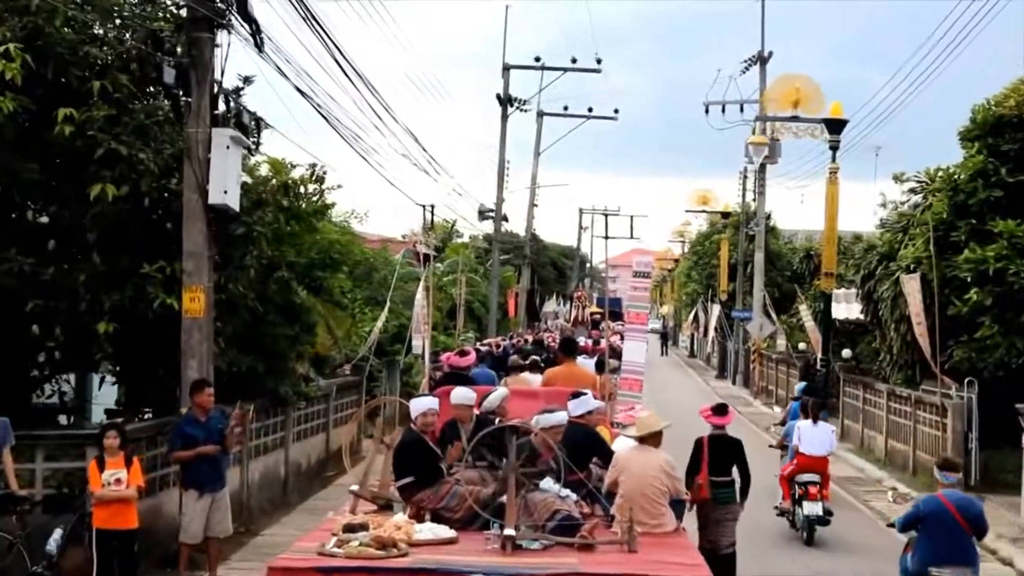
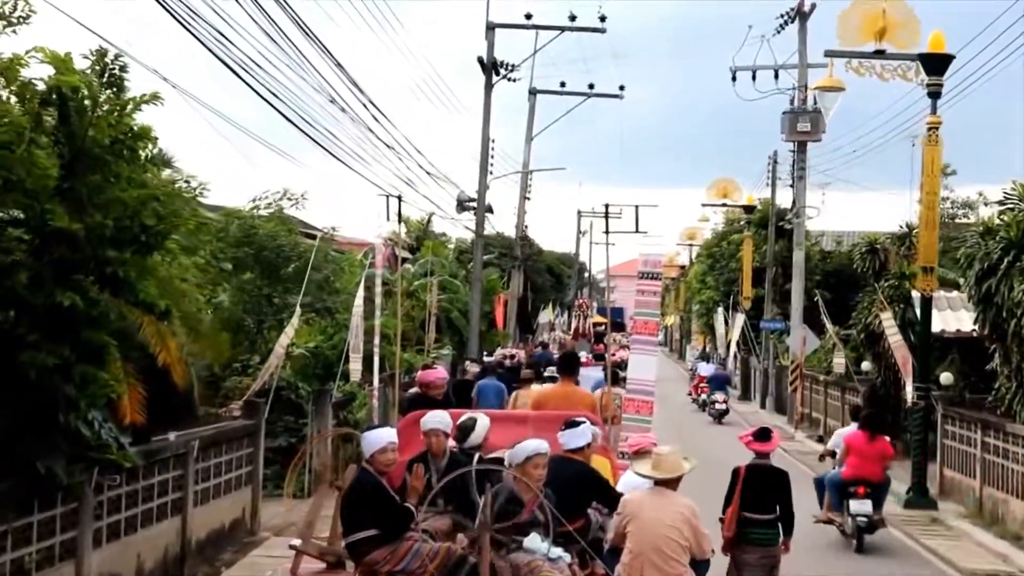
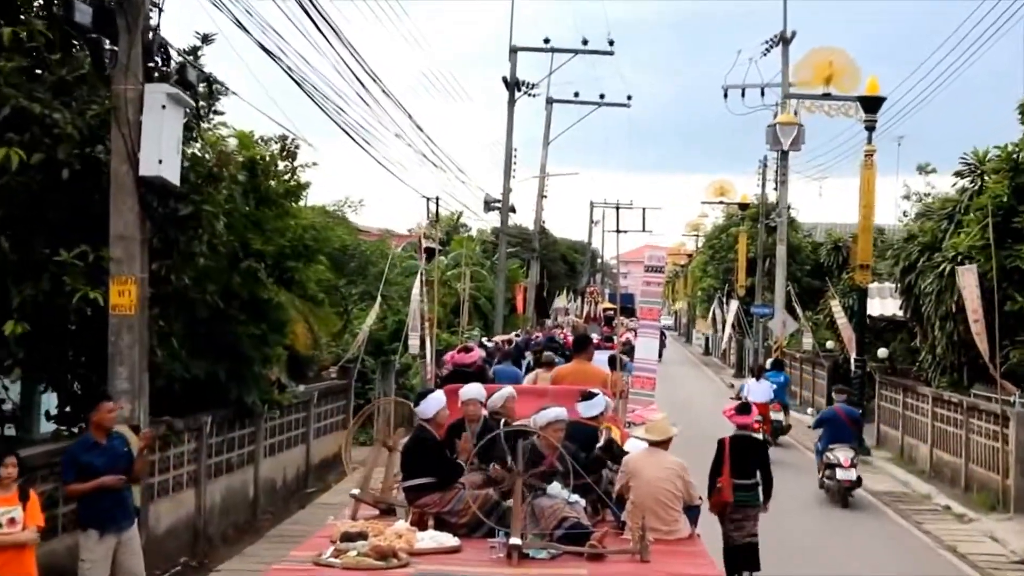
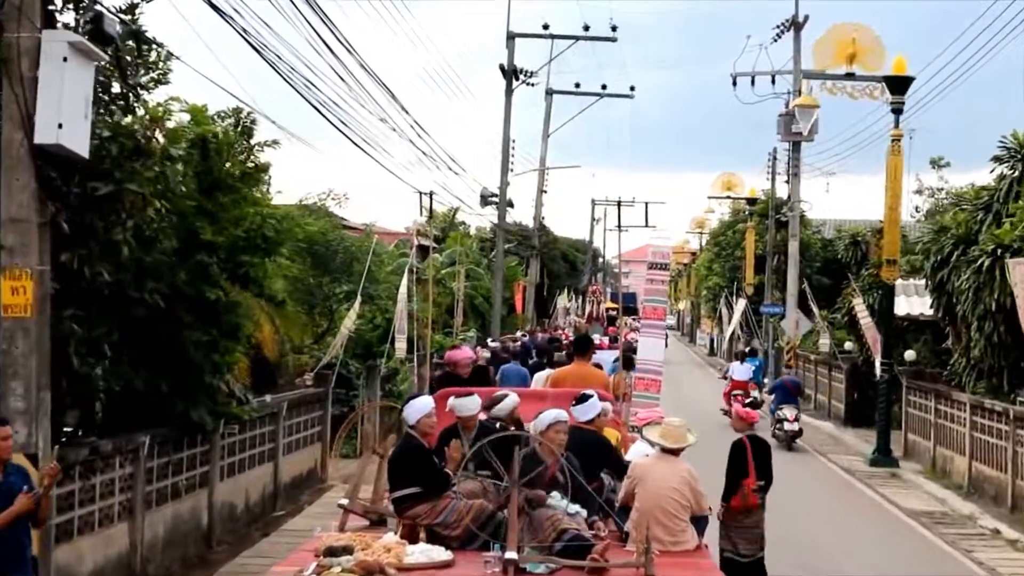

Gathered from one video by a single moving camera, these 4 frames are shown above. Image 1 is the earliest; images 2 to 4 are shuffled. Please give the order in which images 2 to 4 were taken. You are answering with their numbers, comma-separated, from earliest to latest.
3, 4, 2
